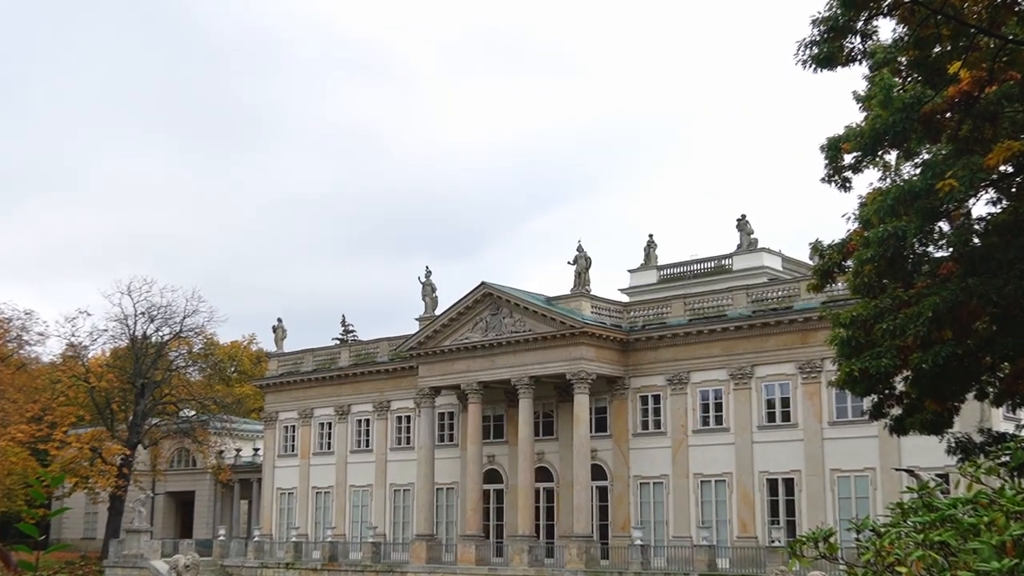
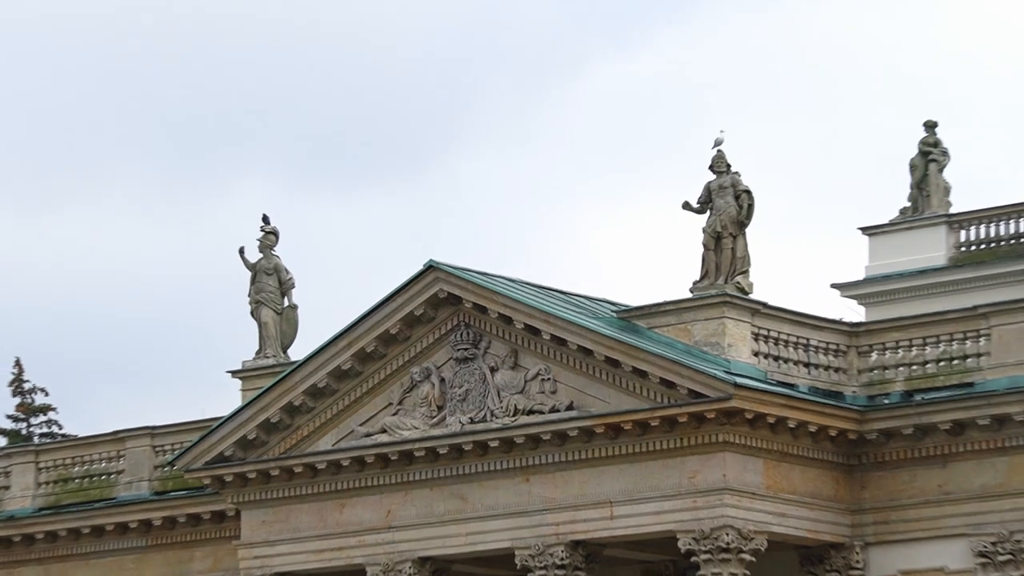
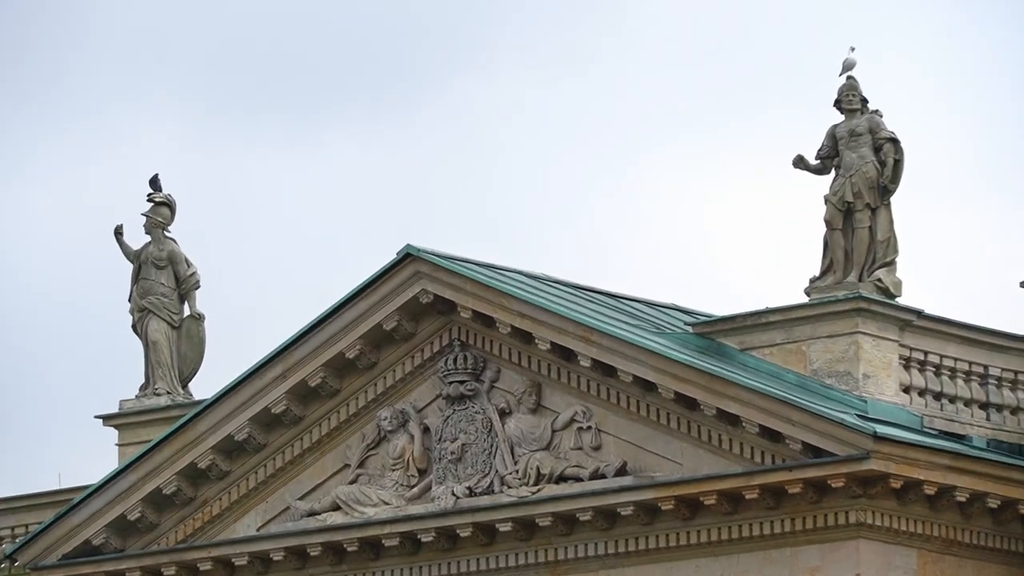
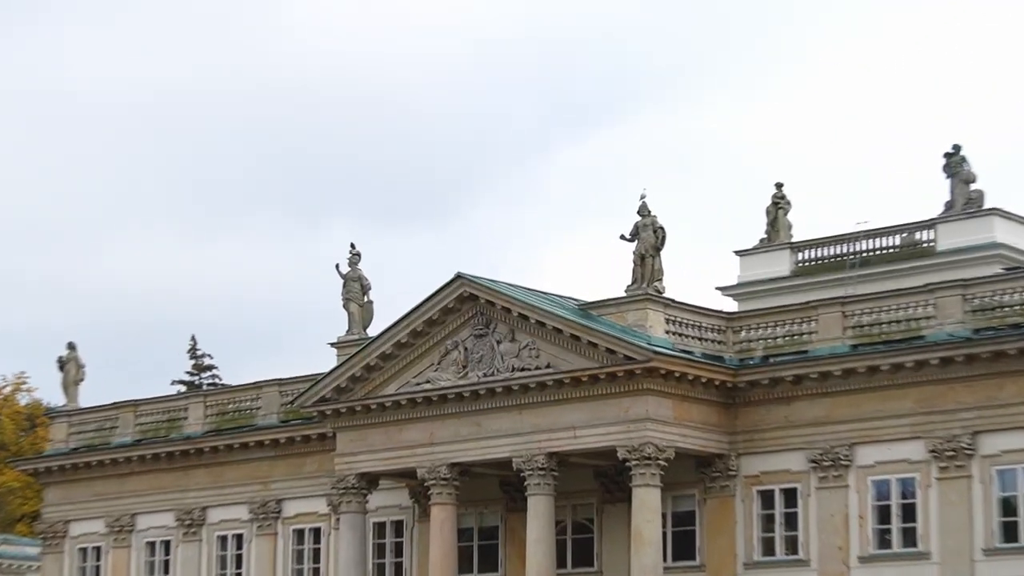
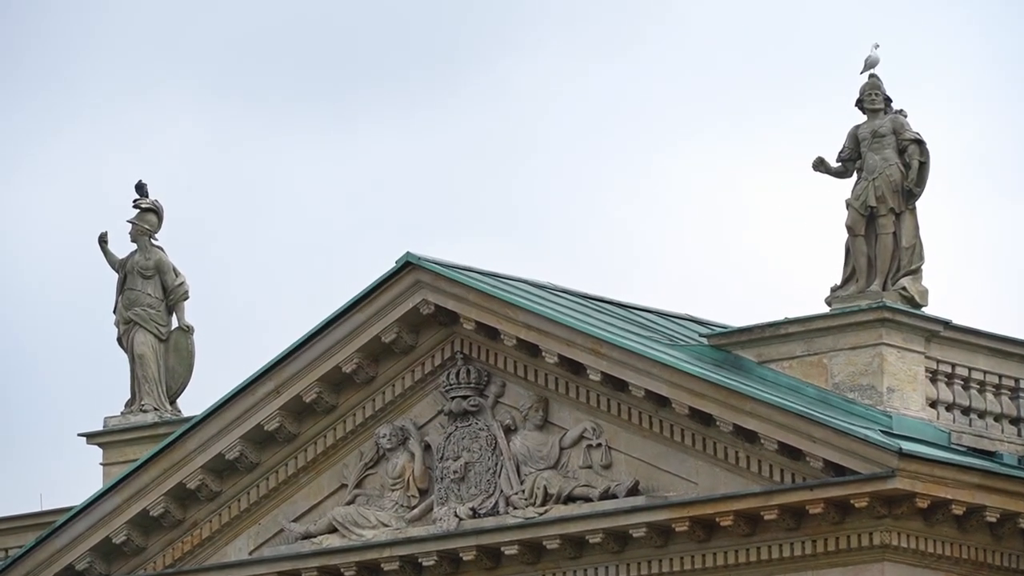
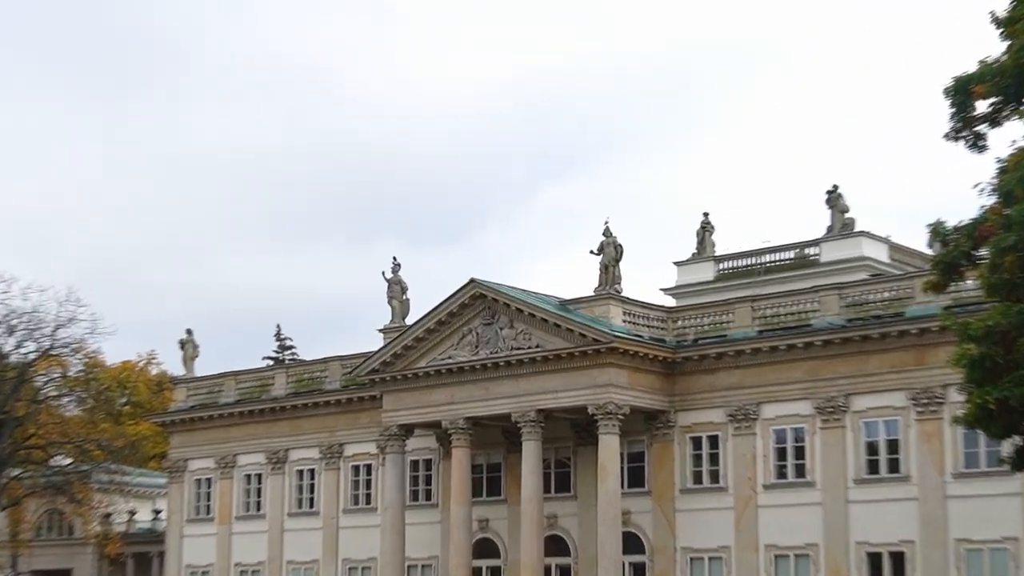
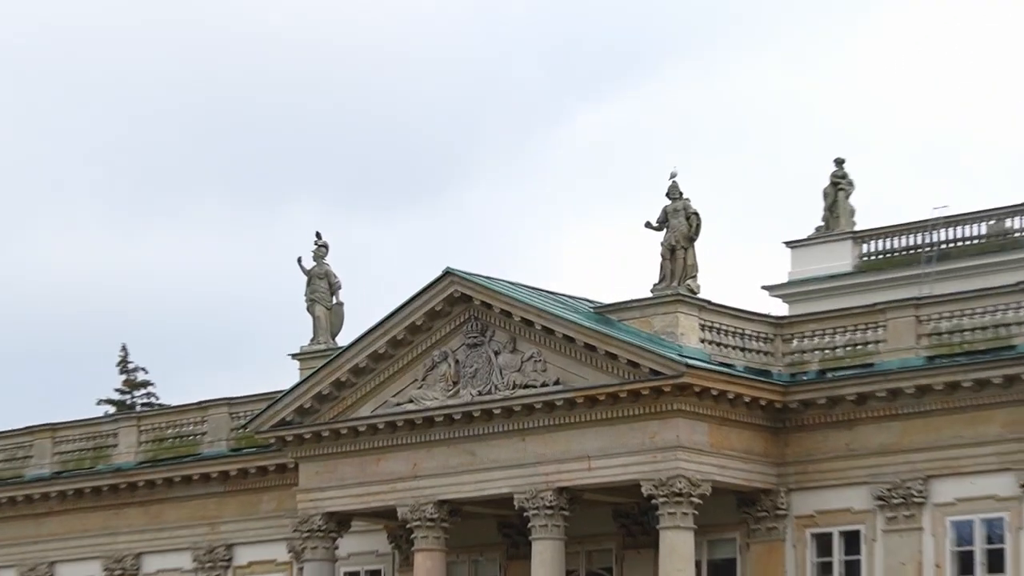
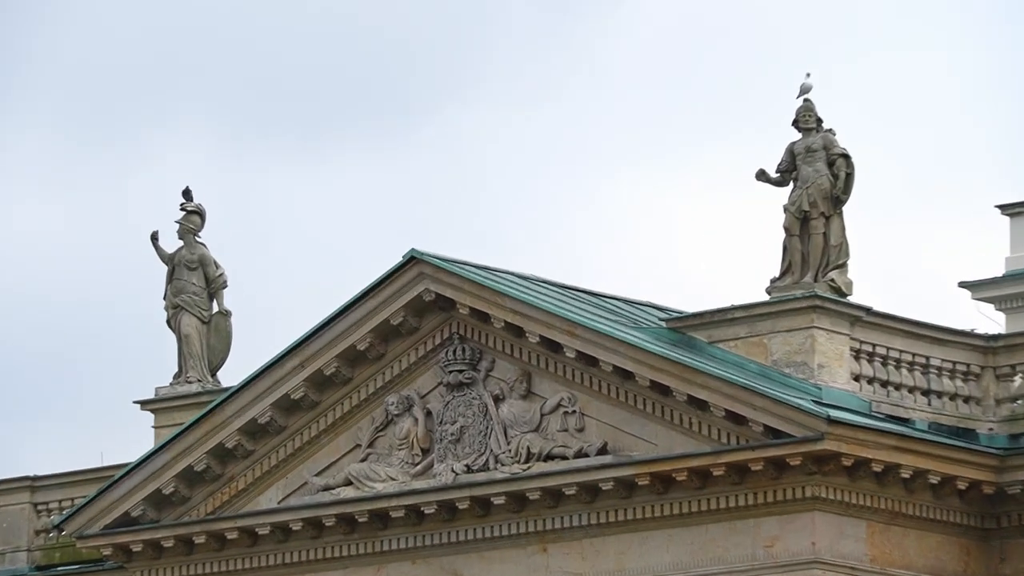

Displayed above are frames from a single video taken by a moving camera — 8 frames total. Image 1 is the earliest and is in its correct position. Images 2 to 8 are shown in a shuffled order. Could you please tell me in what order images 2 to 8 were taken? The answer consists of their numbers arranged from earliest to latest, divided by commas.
6, 4, 7, 2, 8, 3, 5
